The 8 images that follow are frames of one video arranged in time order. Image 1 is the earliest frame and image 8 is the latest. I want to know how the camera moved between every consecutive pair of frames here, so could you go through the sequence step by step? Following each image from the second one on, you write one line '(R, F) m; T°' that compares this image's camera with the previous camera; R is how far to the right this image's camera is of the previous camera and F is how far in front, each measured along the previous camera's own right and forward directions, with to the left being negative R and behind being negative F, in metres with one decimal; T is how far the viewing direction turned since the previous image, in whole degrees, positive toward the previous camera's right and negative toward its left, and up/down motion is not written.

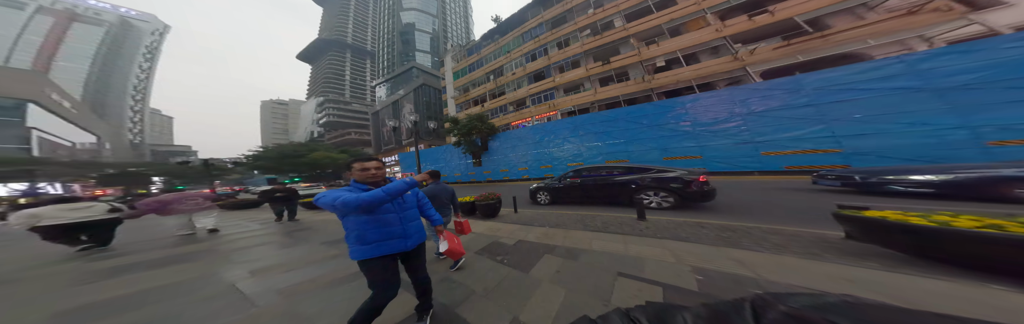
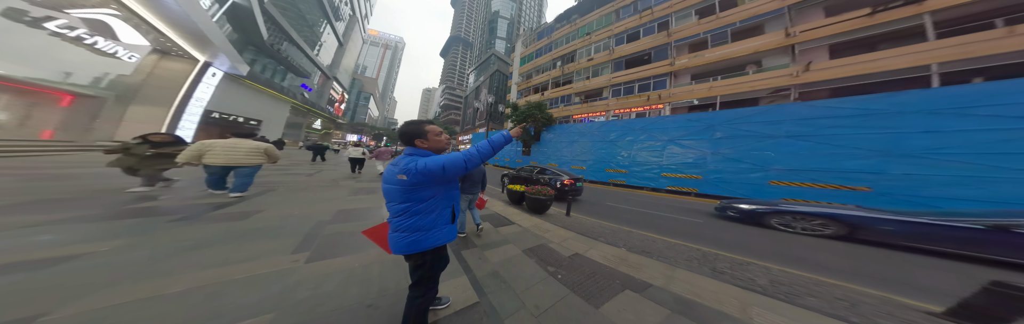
(0.0, +0.5) m; -25°
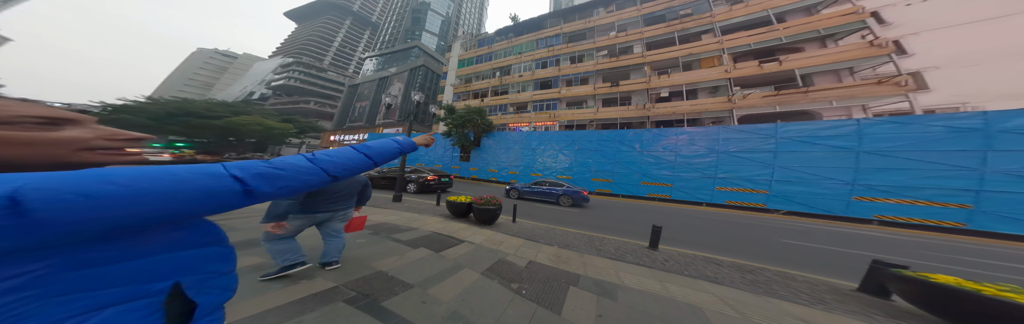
(-0.8, +0.4) m; +33°
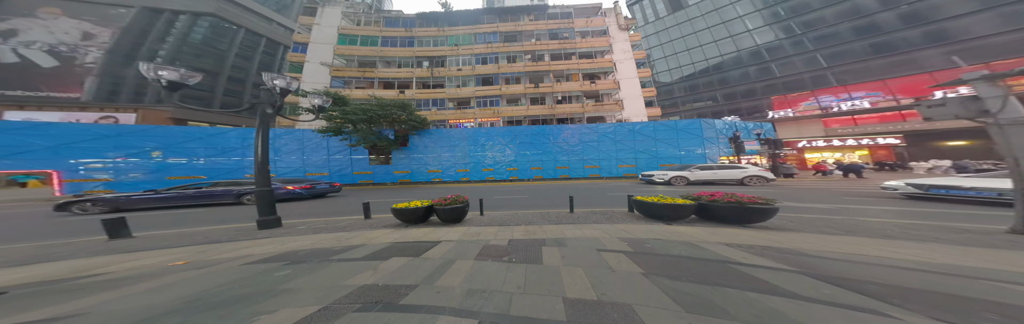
(-0.9, -0.3) m; +26°
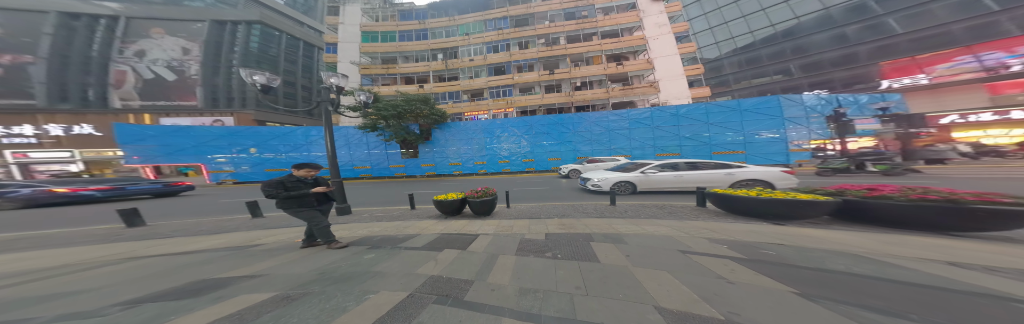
(-0.6, +0.2) m; -6°
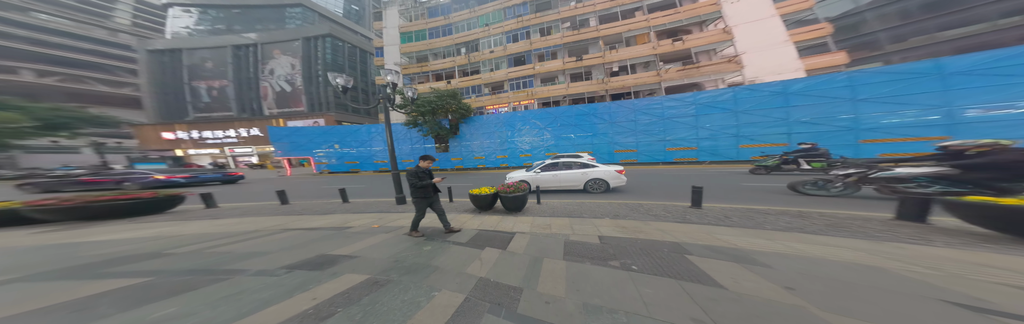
(-0.5, +0.5) m; -11°
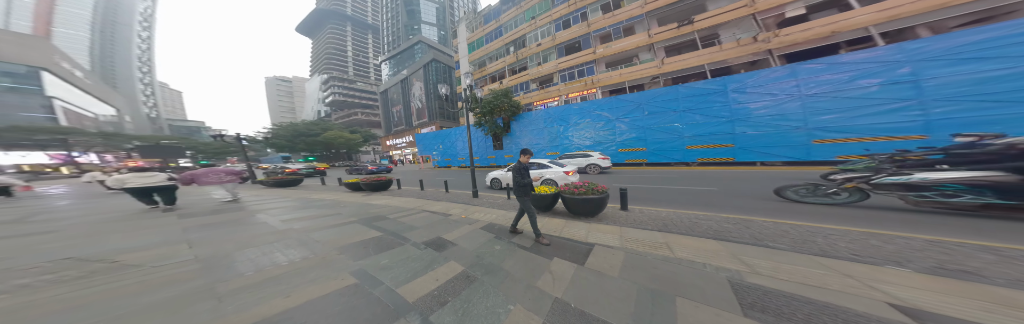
(-0.1, +0.3) m; -17°
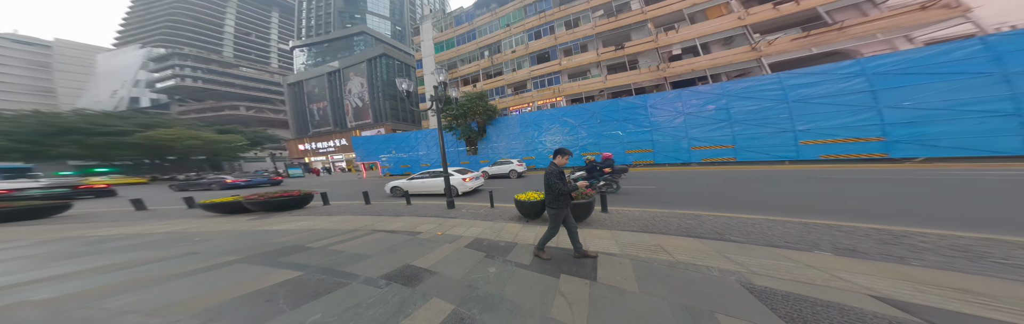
(-0.7, +0.5) m; +14°
